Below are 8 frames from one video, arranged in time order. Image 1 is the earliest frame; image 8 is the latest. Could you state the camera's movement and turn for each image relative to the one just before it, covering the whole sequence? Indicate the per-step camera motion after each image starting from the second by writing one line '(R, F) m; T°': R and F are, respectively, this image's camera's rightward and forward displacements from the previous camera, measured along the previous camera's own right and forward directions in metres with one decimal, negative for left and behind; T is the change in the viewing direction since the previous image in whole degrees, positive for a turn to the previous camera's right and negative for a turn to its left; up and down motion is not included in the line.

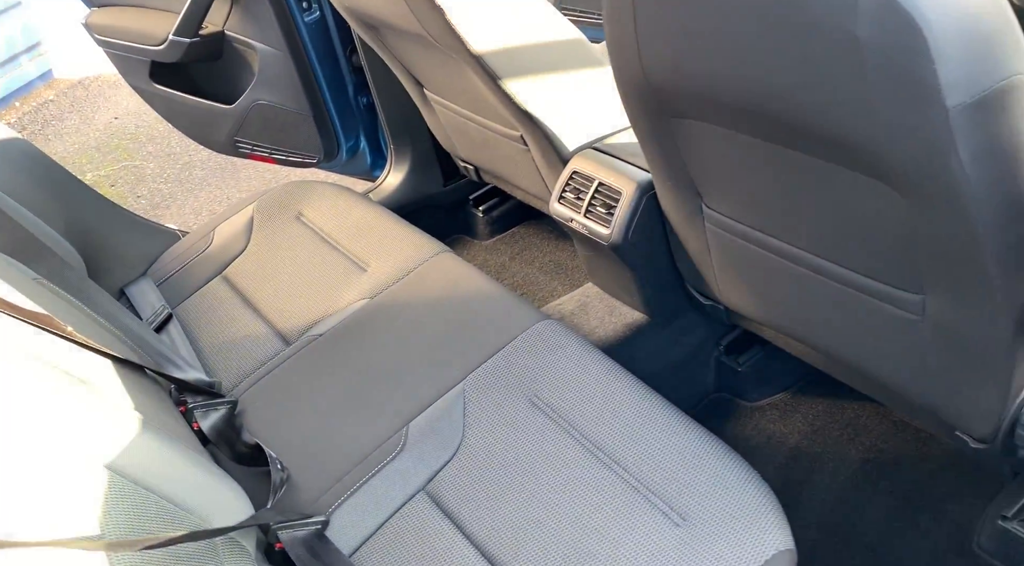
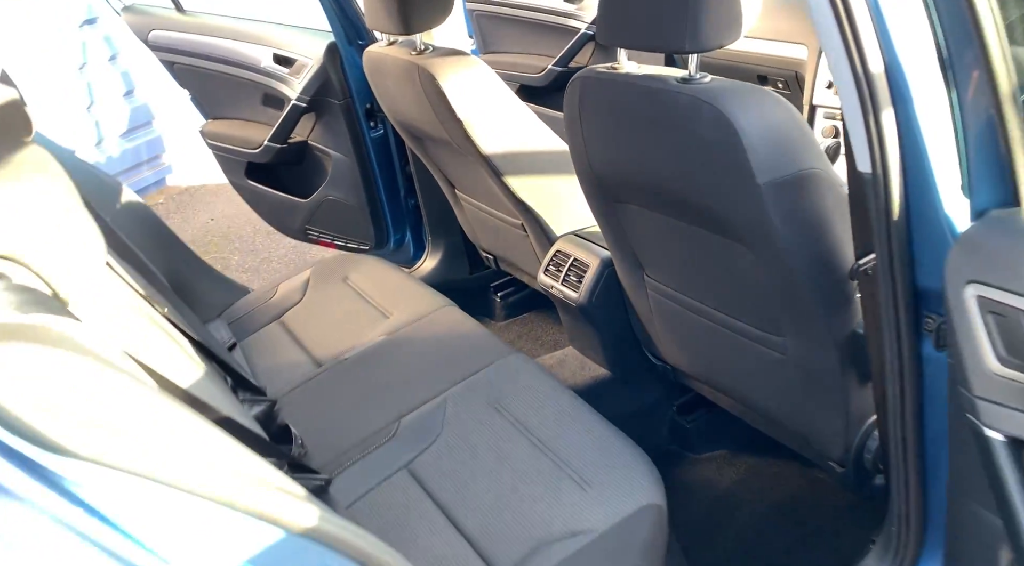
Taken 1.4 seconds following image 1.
(+0.2, -0.4) m; -5°
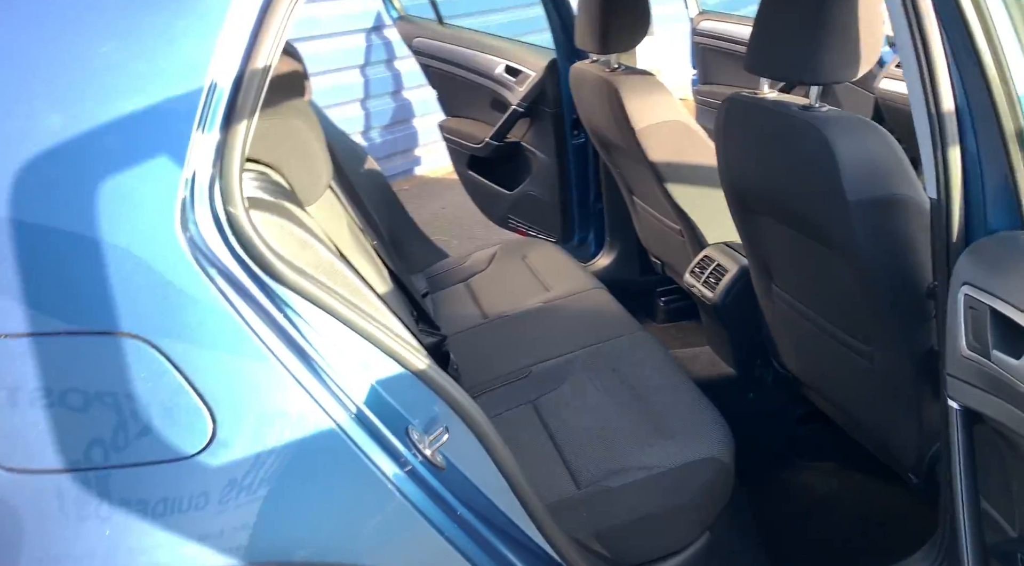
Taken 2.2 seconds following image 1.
(+0.2, -0.3) m; -15°
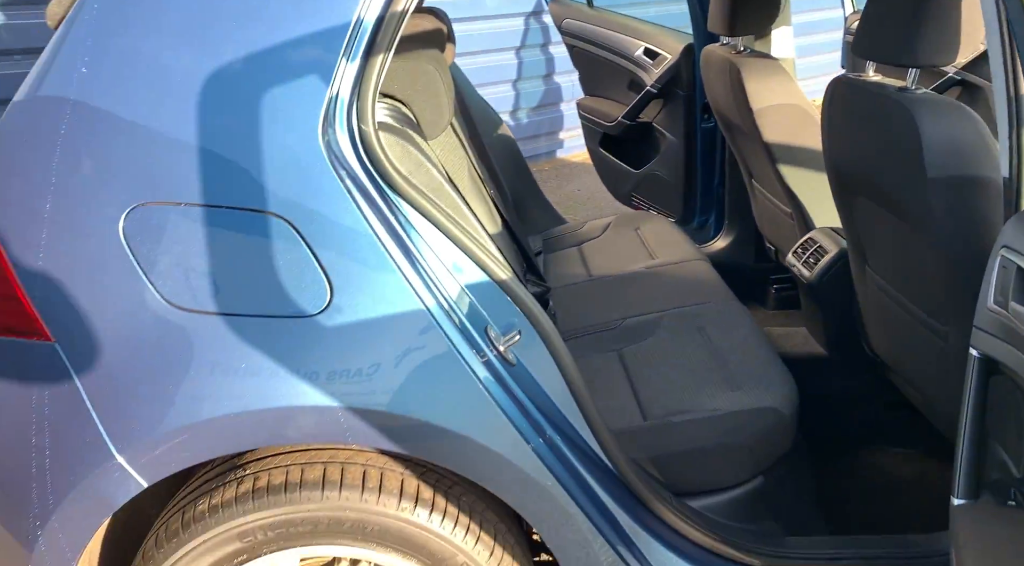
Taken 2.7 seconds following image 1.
(+0.1, -0.2) m; -10°
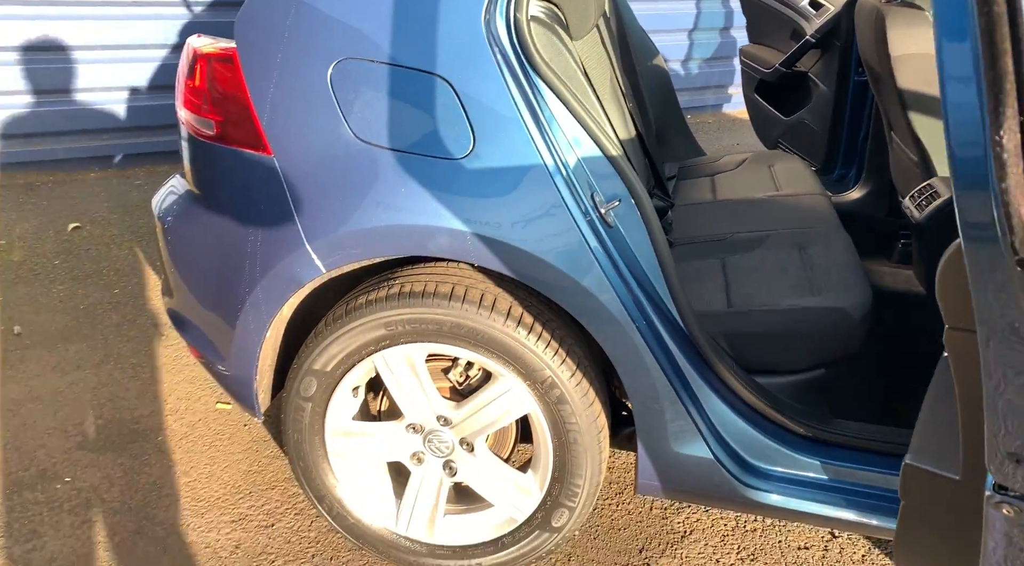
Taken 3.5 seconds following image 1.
(+0.1, -0.3) m; -11°
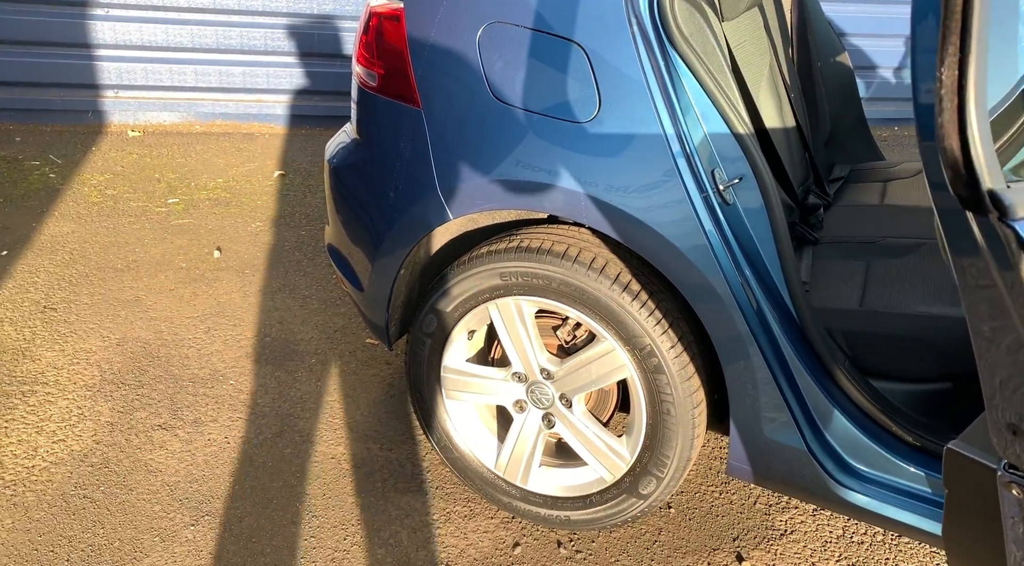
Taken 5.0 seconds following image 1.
(+0.2, -0.1) m; -13°
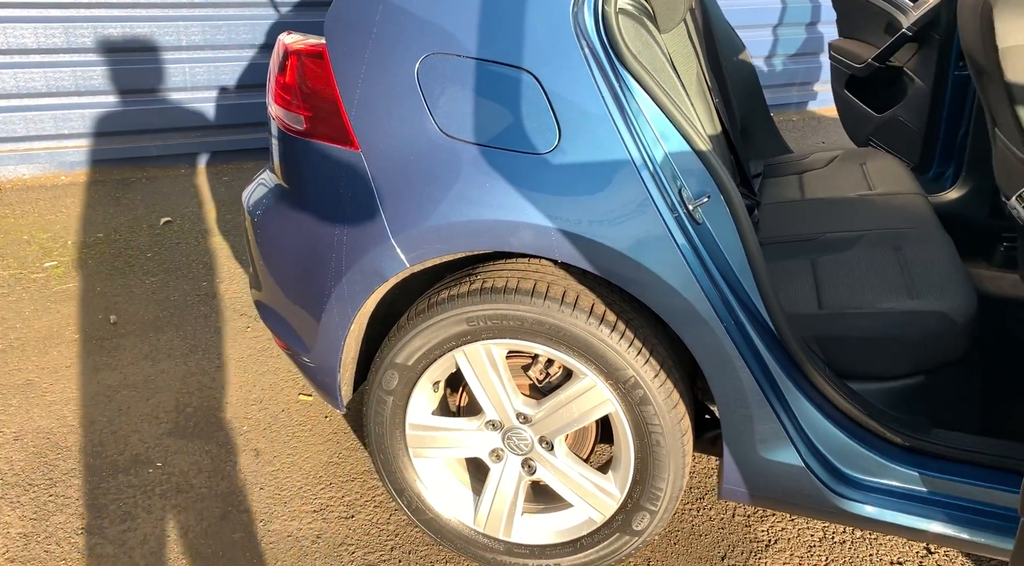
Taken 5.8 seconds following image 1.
(-0.2, +0.1) m; +8°
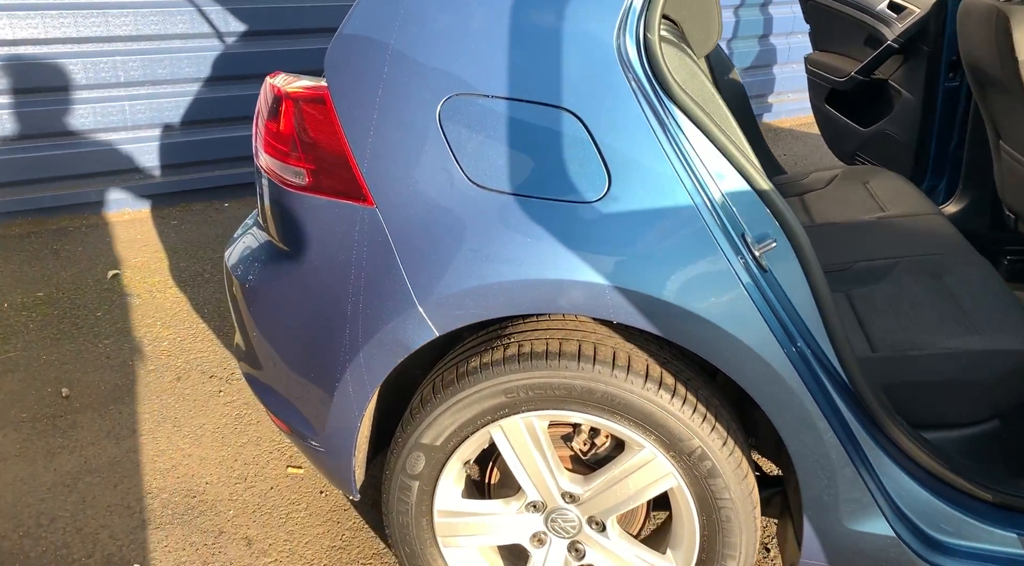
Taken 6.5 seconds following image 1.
(-0.2, +0.2) m; +4°
